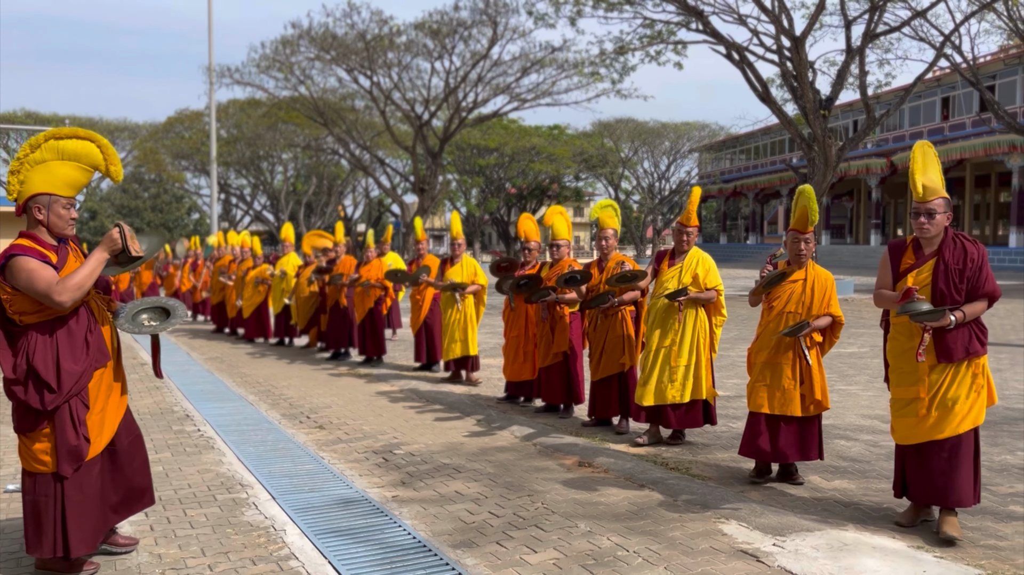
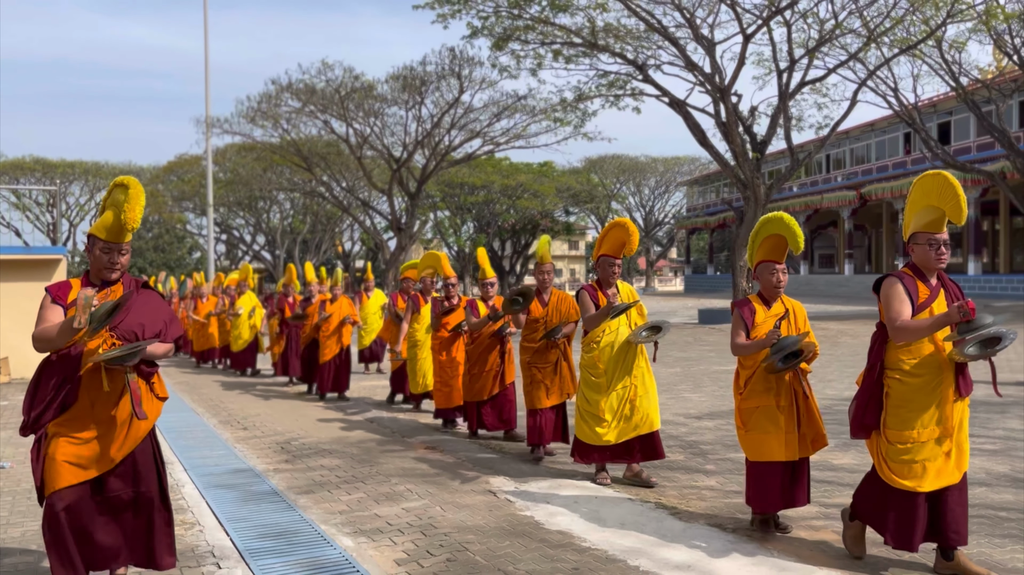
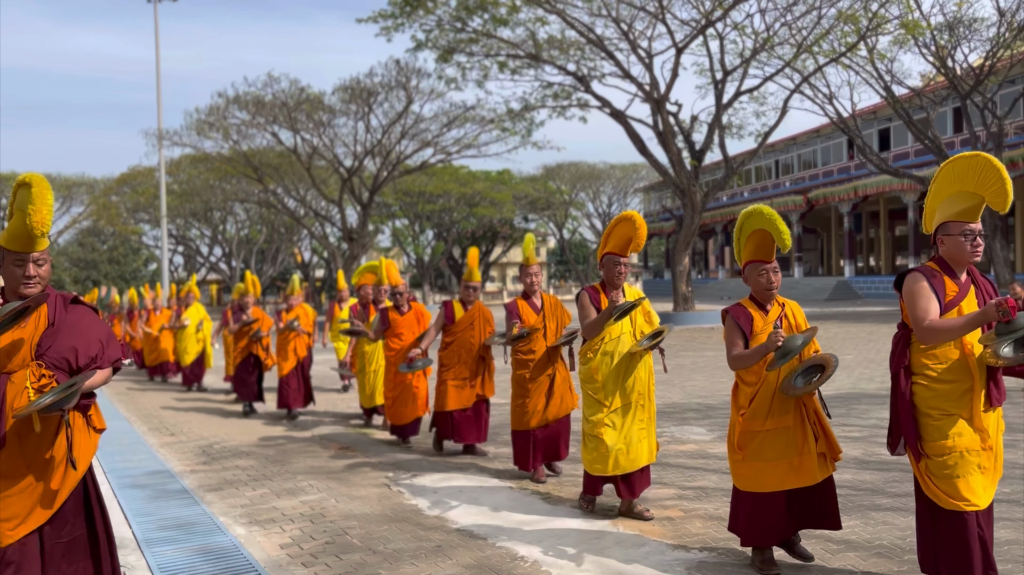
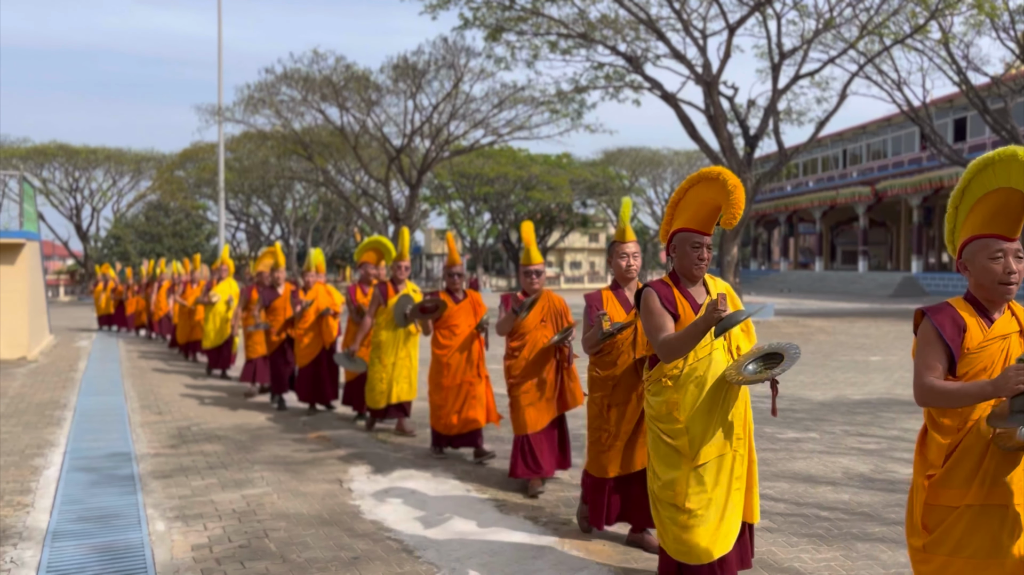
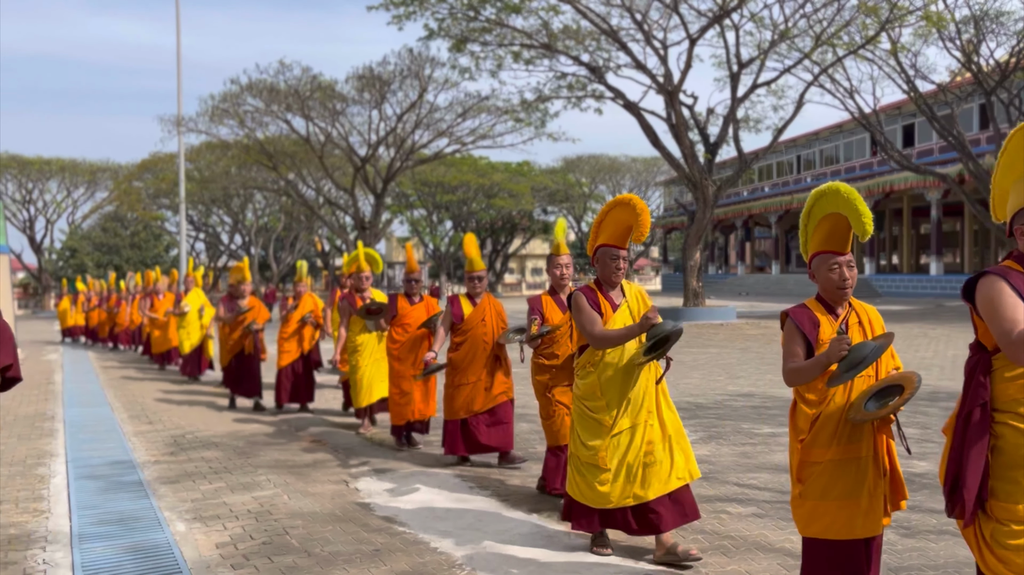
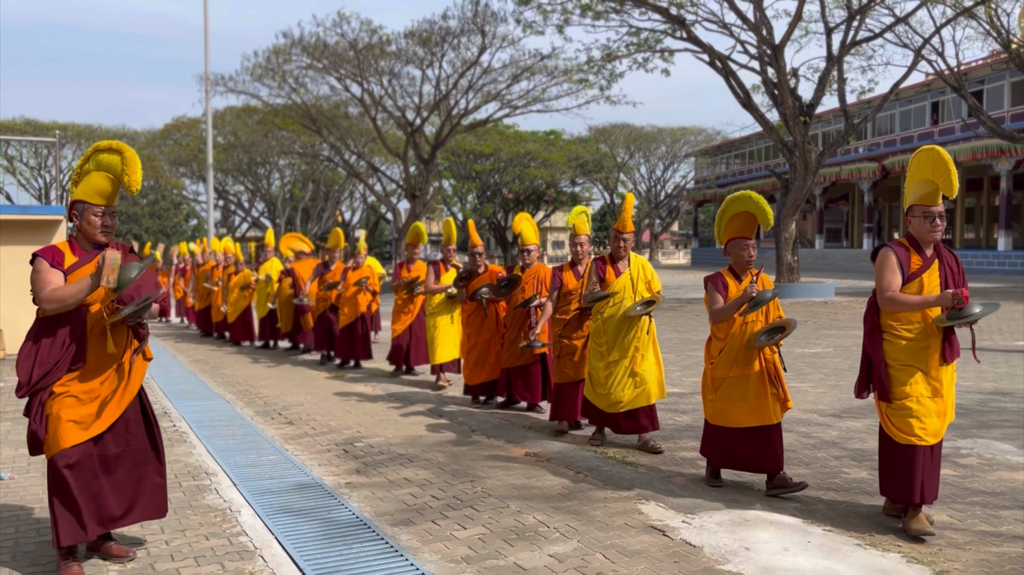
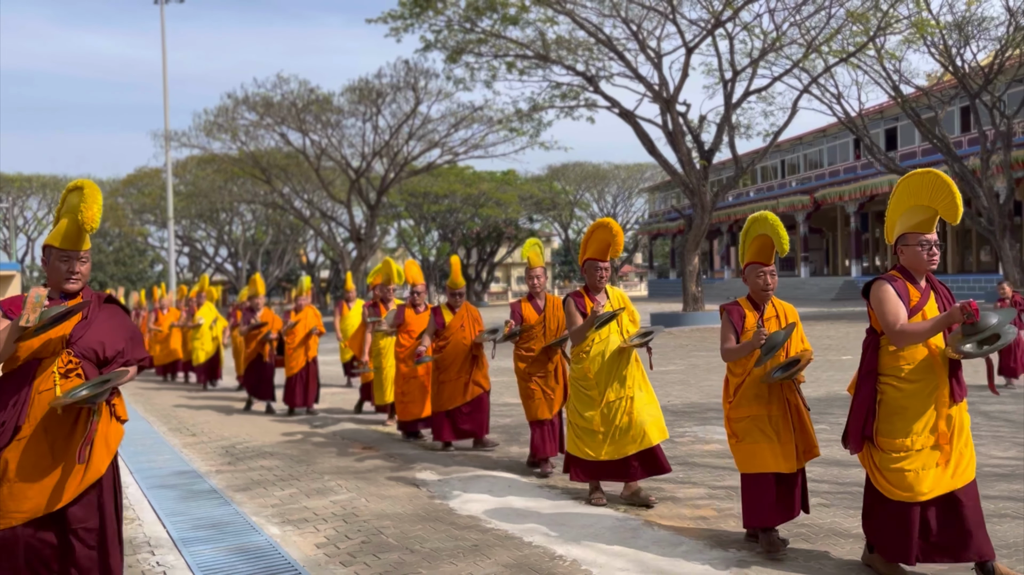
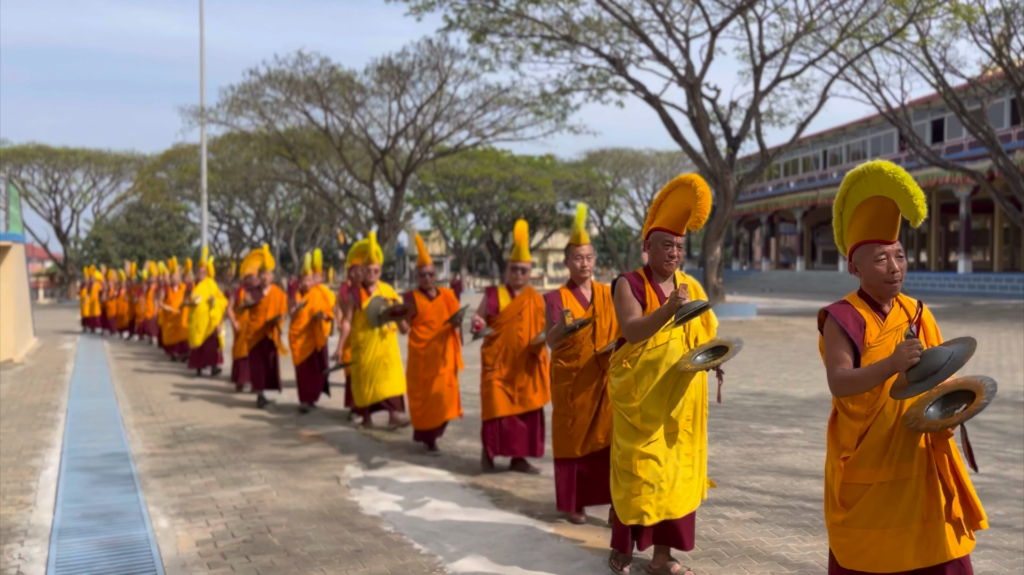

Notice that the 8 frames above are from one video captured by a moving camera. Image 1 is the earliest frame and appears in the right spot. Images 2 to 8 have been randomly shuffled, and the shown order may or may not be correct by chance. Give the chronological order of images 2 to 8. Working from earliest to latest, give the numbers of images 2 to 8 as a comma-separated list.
6, 2, 7, 3, 5, 8, 4
